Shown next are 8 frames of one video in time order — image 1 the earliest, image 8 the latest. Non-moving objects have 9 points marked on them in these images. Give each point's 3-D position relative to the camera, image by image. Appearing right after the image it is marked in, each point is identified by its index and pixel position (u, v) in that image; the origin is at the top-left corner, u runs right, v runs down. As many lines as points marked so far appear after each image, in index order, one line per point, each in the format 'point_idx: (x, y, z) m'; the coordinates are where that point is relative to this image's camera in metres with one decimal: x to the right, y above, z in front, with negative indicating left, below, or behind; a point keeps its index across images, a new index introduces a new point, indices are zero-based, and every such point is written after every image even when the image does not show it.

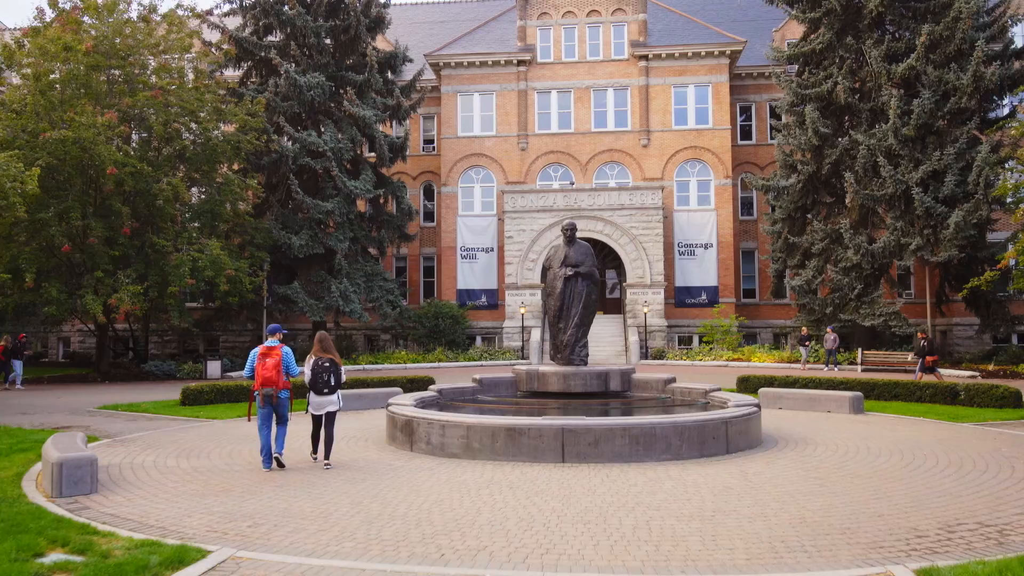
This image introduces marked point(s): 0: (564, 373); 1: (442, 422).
0: (+0.8, -1.3, +12.2) m
1: (-0.8, -1.5, +9.0) m
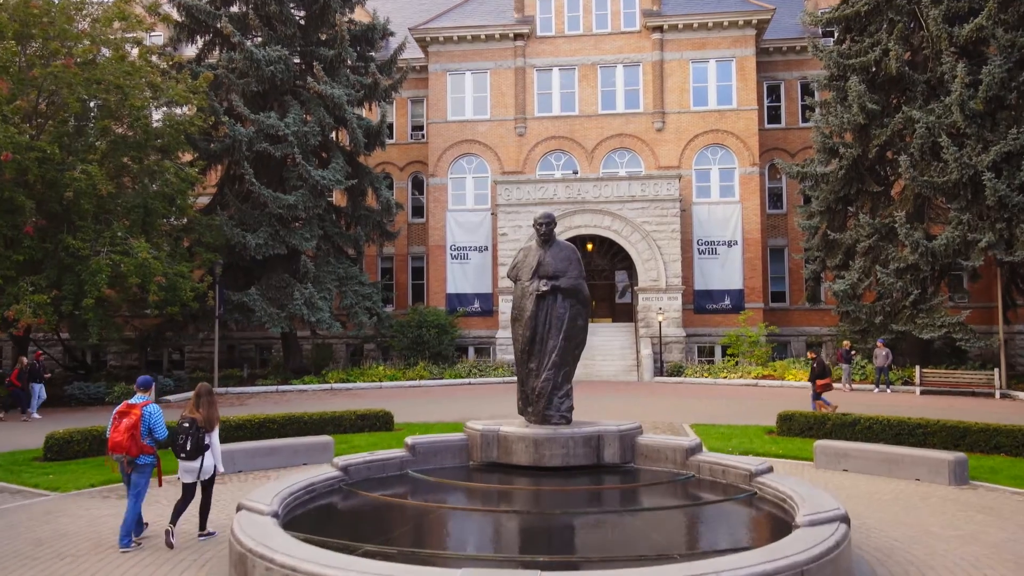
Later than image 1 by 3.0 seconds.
0: (+0.2, -1.5, +8.2) m
1: (-1.4, -1.7, +5.0) m
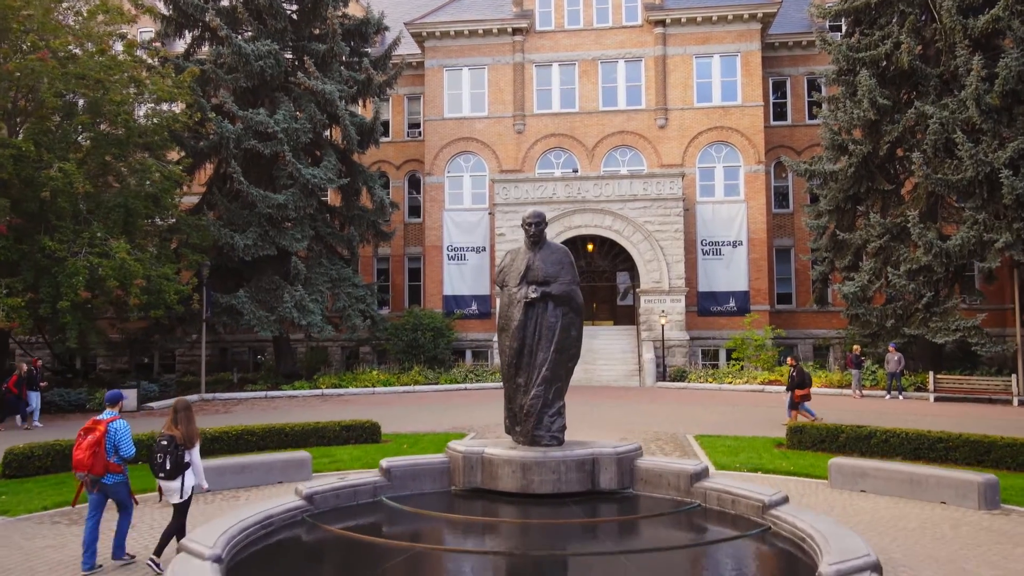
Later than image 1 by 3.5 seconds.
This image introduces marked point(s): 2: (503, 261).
0: (+0.1, -1.6, +7.4) m
1: (-1.5, -1.8, +4.2) m
2: (-0.1, +0.3, +8.0) m
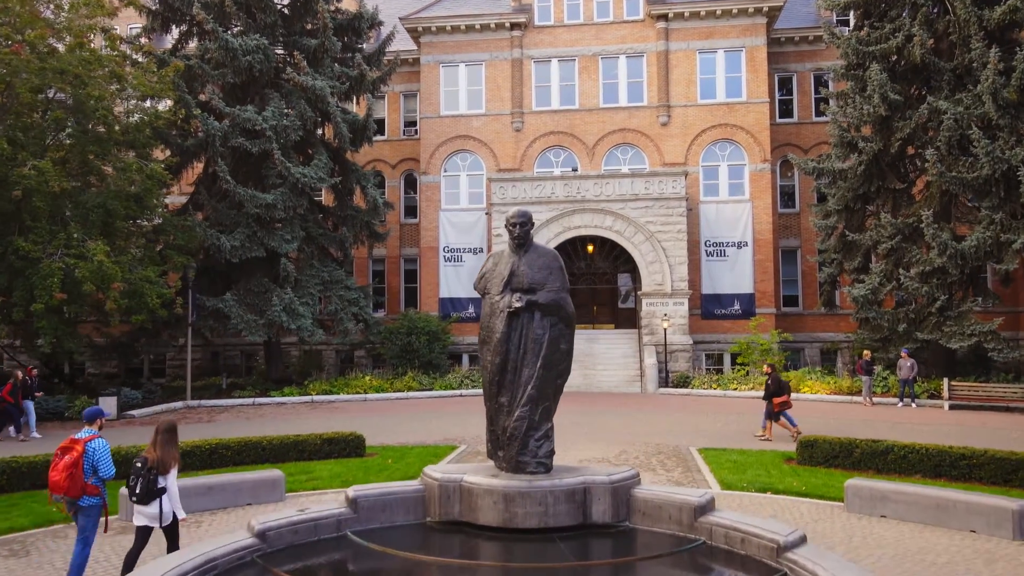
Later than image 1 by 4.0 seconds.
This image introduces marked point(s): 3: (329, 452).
0: (-0.1, -1.6, +6.5) m
1: (-1.7, -1.9, +3.3) m
2: (-0.2, +0.2, +7.2) m
3: (-3.0, -2.7, +13.3) m
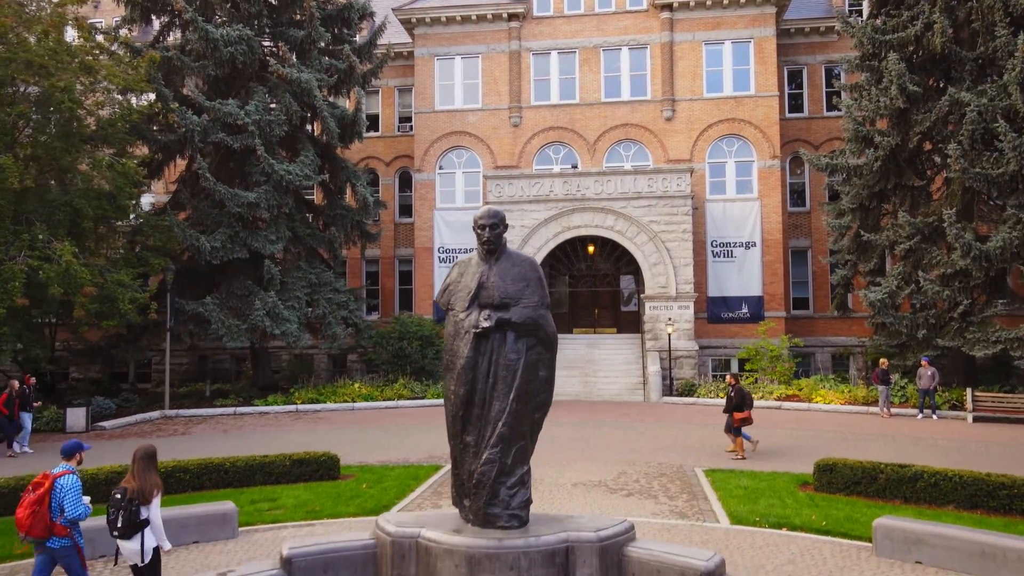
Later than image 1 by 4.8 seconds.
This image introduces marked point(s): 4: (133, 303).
0: (-0.3, -1.8, +5.3) m
1: (-1.9, -2.0, +2.2) m
2: (-0.5, +0.1, +6.0) m
3: (-3.2, -2.8, +12.1) m
4: (-9.0, -0.3, +19.4) m
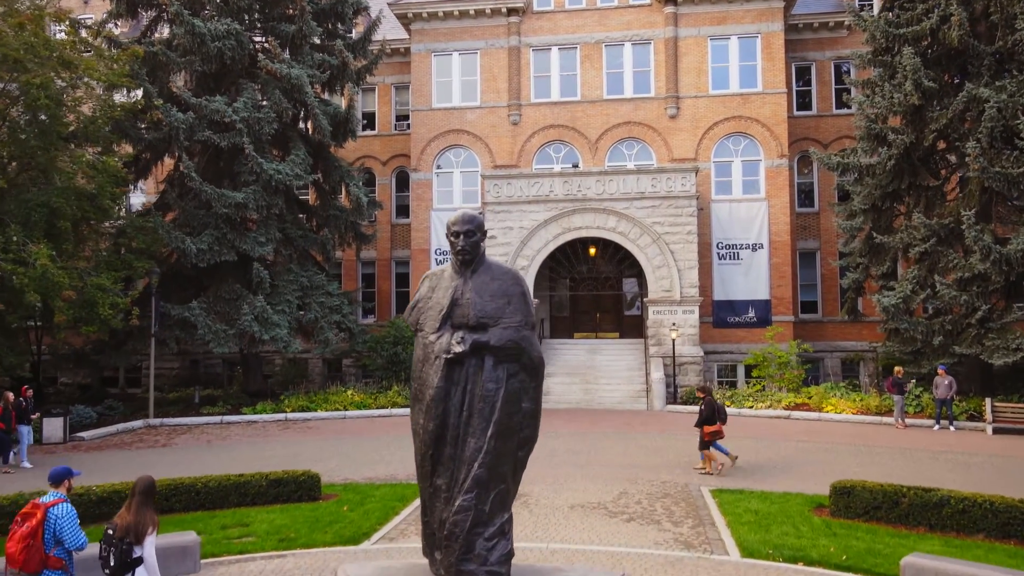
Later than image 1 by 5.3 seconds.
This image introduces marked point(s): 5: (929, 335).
0: (-0.4, -1.9, +4.5) m
1: (-2.1, -2.1, +1.3) m
2: (-0.6, 0.0, +5.2) m
3: (-3.3, -2.9, +11.3) m
4: (-9.1, -0.4, +18.6) m
5: (+9.9, -1.1, +19.3) m
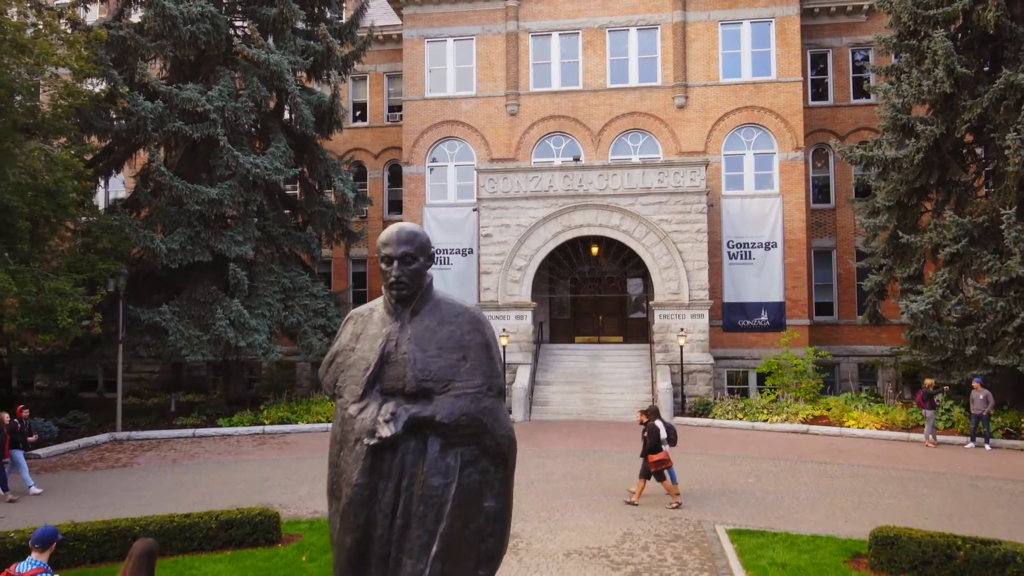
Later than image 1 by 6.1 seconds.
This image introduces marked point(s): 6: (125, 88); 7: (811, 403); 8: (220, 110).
0: (-0.6, -2.1, +3.0) m
1: (-2.3, -2.3, -0.1) m
2: (-0.8, -0.2, +3.7) m
3: (-3.4, -3.0, +9.9) m
4: (-9.2, -0.5, +17.1) m
5: (+9.8, -1.2, +17.8) m
6: (-9.2, +4.8, +19.5) m
7: (+7.3, -2.8, +20.0) m
8: (-7.1, +4.4, +19.9) m
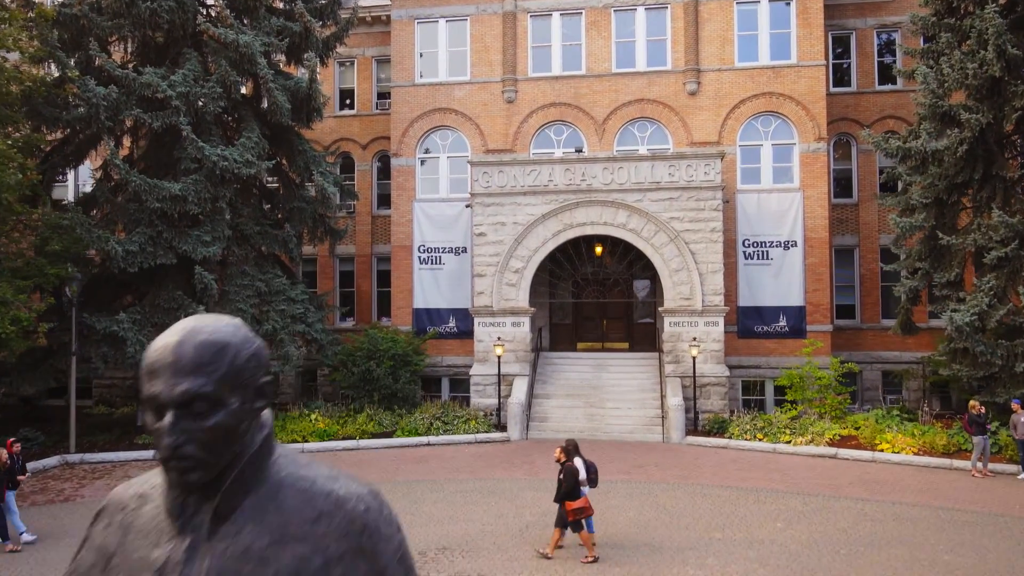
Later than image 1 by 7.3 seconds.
0: (-0.8, -2.4, +1.2) m
1: (-2.5, -2.7, -2.0) m
2: (-0.9, -0.6, +1.8) m
3: (-3.6, -3.3, +8.0) m
4: (-9.3, -0.7, +15.3) m
5: (+9.6, -1.4, +15.9) m
6: (-9.3, +4.6, +17.6) m
7: (+7.2, -2.9, +18.1) m
8: (-7.2, +4.2, +18.0) m
